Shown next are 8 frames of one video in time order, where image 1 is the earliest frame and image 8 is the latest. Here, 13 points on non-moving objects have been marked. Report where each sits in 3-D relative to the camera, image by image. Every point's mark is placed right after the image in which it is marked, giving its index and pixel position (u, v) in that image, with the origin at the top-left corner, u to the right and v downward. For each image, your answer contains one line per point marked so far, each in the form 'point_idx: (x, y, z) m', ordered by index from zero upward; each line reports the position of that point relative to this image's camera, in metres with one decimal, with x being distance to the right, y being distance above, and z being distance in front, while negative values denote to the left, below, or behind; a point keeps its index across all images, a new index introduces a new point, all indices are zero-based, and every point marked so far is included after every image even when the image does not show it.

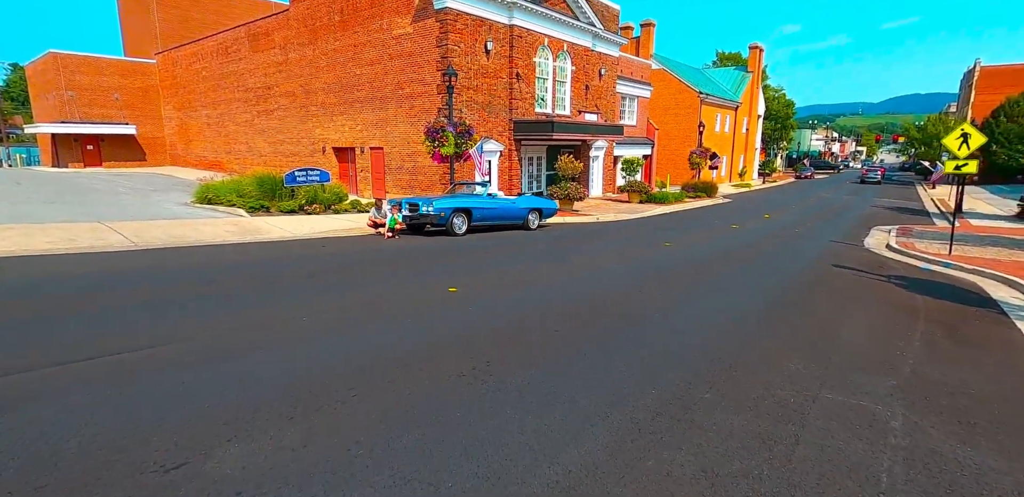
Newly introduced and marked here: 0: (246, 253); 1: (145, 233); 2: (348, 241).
0: (-4.6, -0.1, +9.5) m
1: (-7.4, +0.3, +10.6) m
2: (-3.3, +0.1, +11.1) m
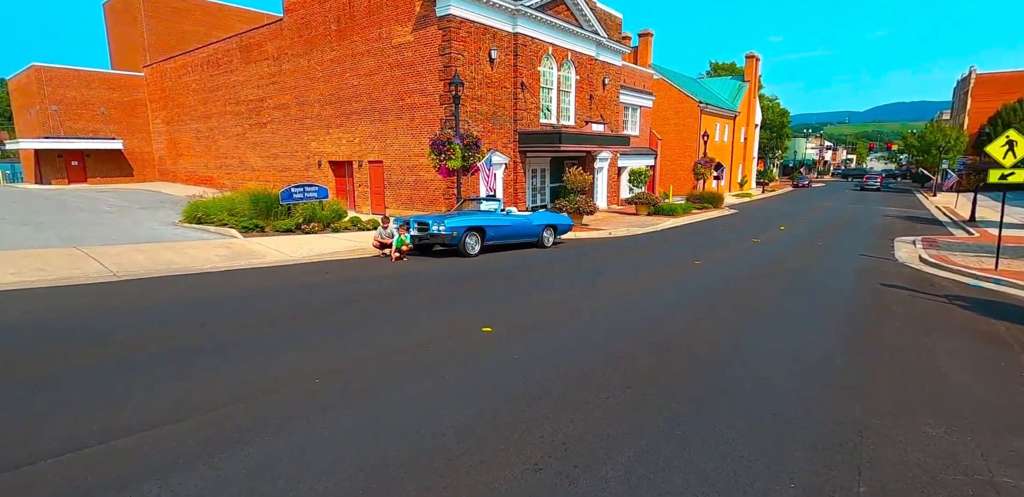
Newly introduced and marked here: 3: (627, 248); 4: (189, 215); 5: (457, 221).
0: (-4.2, -0.5, +8.5) m
1: (-7.0, -0.2, +9.5) m
2: (-2.9, -0.3, +10.1) m
3: (+3.2, 0.0, +14.5) m
4: (-9.3, +1.0, +15.1) m
5: (-1.1, +0.6, +11.3) m
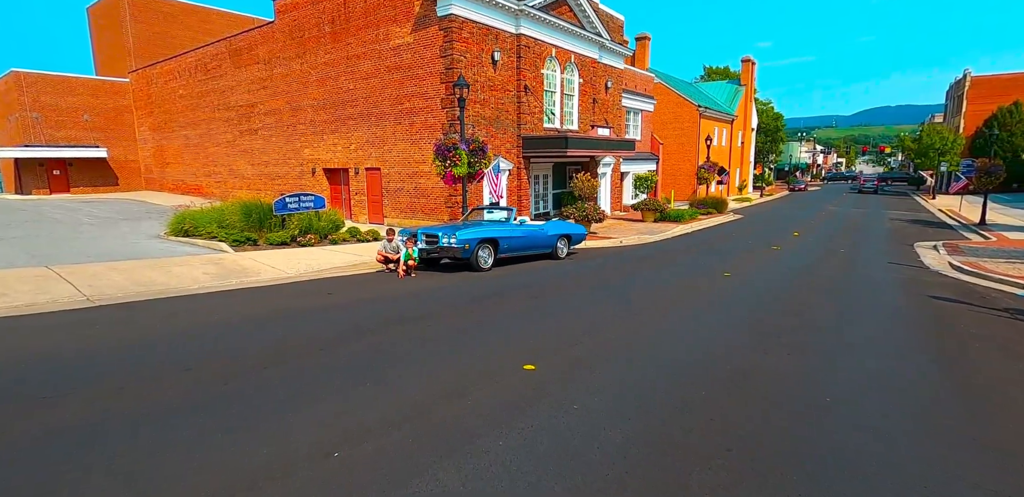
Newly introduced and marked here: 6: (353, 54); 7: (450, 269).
0: (-3.8, -0.8, +7.5) m
1: (-6.6, -0.5, +8.5) m
2: (-2.6, -0.6, +9.1) m
3: (+3.5, -0.3, +13.7) m
4: (-9.0, +0.6, +14.1) m
5: (-0.8, +0.3, +10.4) m
6: (-6.1, +7.4, +20.0) m
7: (-1.3, -0.4, +10.8) m
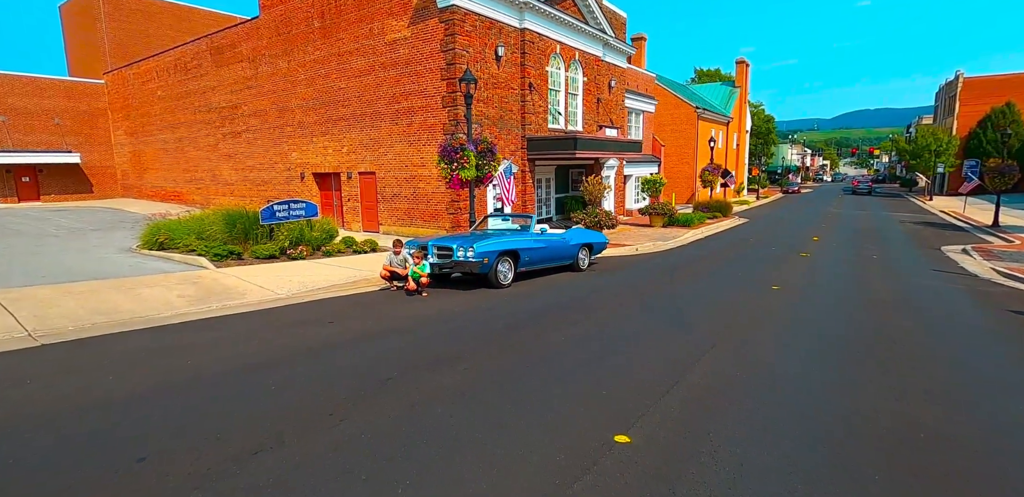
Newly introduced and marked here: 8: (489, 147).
0: (-3.3, -1.0, +6.1) m
1: (-6.1, -0.8, +7.1) m
2: (-2.1, -0.8, +7.8) m
3: (+3.9, -0.5, +12.5) m
4: (-8.7, +0.2, +12.6) m
5: (-0.4, +0.1, +9.1) m
6: (-5.9, +7.0, +18.6) m
7: (-0.8, -0.7, +9.4) m
8: (-0.6, +2.6, +13.6) m
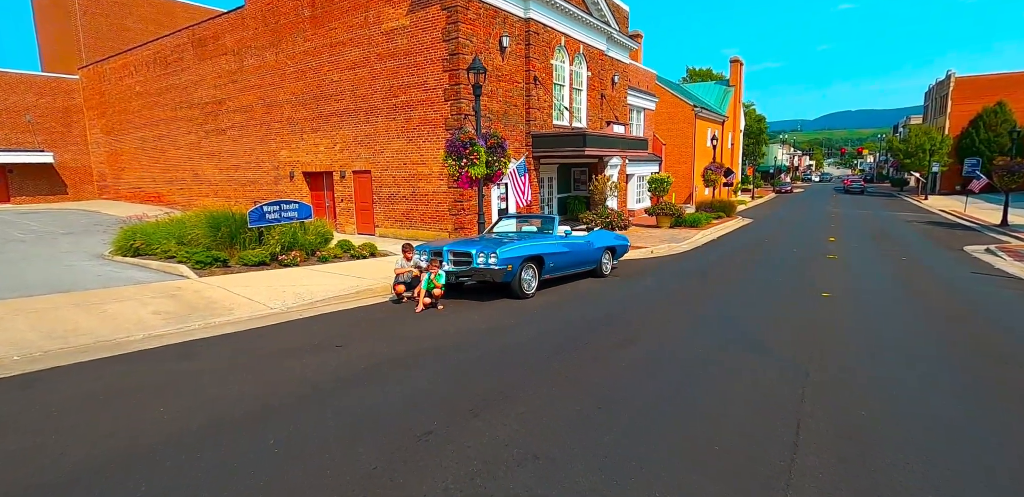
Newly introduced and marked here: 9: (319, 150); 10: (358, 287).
0: (-2.8, -1.1, +5.0) m
1: (-5.7, -0.9, +5.9) m
2: (-1.7, -0.9, +6.7) m
3: (+4.2, -0.6, +11.5) m
4: (-8.4, +0.1, +11.3) m
5: (0.0, 0.0, +8.0) m
6: (-5.8, +6.9, +17.4) m
7: (-0.4, -0.8, +8.3) m
8: (-0.3, +2.5, +12.5) m
9: (-6.8, +3.5, +18.6) m
10: (-2.6, -0.7, +8.8) m
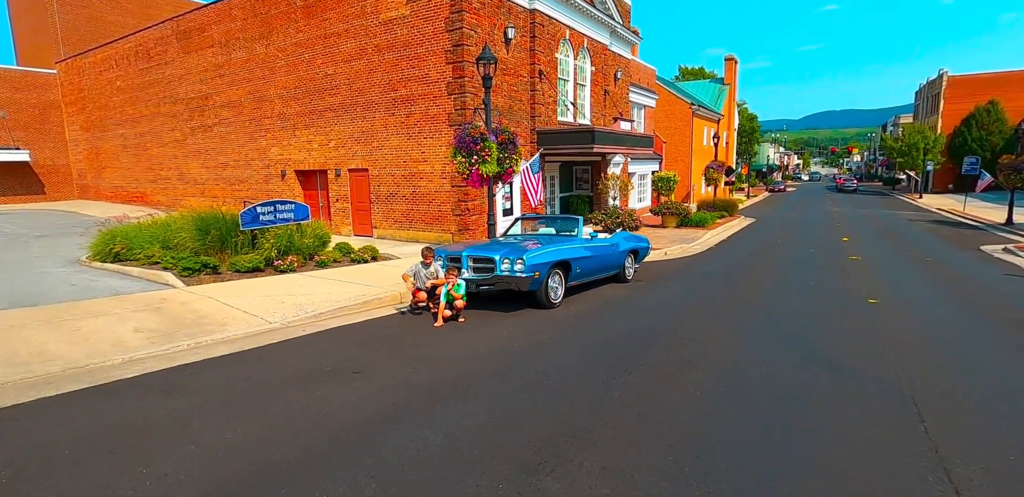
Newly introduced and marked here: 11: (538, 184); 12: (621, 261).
0: (-2.4, -1.2, +4.1) m
1: (-5.3, -1.0, +5.0) m
2: (-1.3, -1.0, +5.8) m
3: (+4.5, -0.6, +10.8) m
4: (-8.1, 0.0, +10.4) m
5: (+0.4, -0.1, +7.2) m
6: (-5.6, +6.8, +16.5) m
7: (-0.1, -0.8, +7.5) m
8: (0.0, +2.5, +11.7) m
9: (-6.7, +3.4, +17.7) m
10: (-2.2, -0.7, +7.9) m
11: (+0.7, +1.5, +12.1) m
12: (+2.0, -0.2, +9.6) m
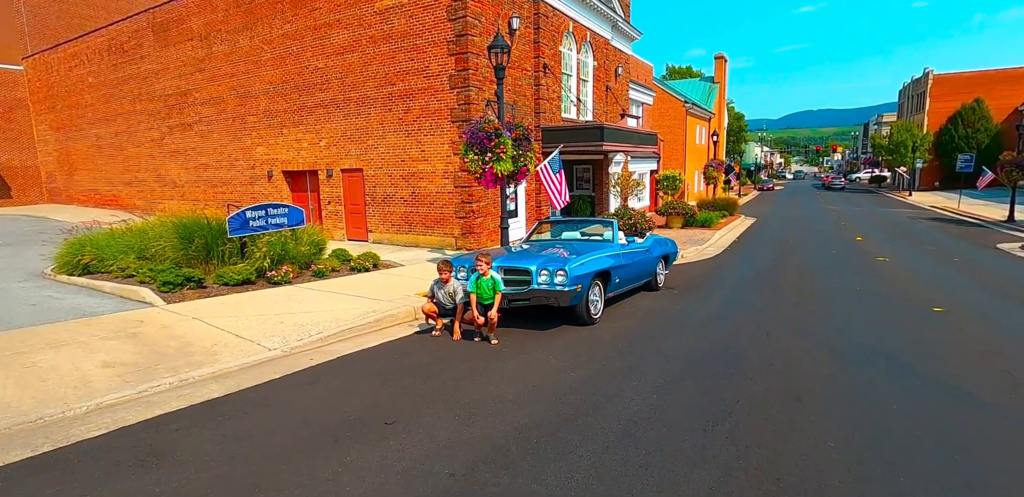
0: (-1.9, -1.3, +3.1) m
1: (-4.8, -1.1, +3.9) m
2: (-0.8, -1.1, +4.9) m
3: (+4.8, -0.7, +10.0) m
4: (-7.8, -0.2, +9.2) m
5: (+0.8, -0.2, +6.3) m
6: (-5.5, +6.6, +15.4) m
7: (+0.3, -0.9, +6.6) m
8: (+0.2, +2.3, +10.8) m
9: (-6.6, +3.2, +16.5) m
10: (-1.8, -0.9, +6.9) m
11: (+1.0, +1.4, +11.2) m
12: (+2.4, -0.3, +8.7) m
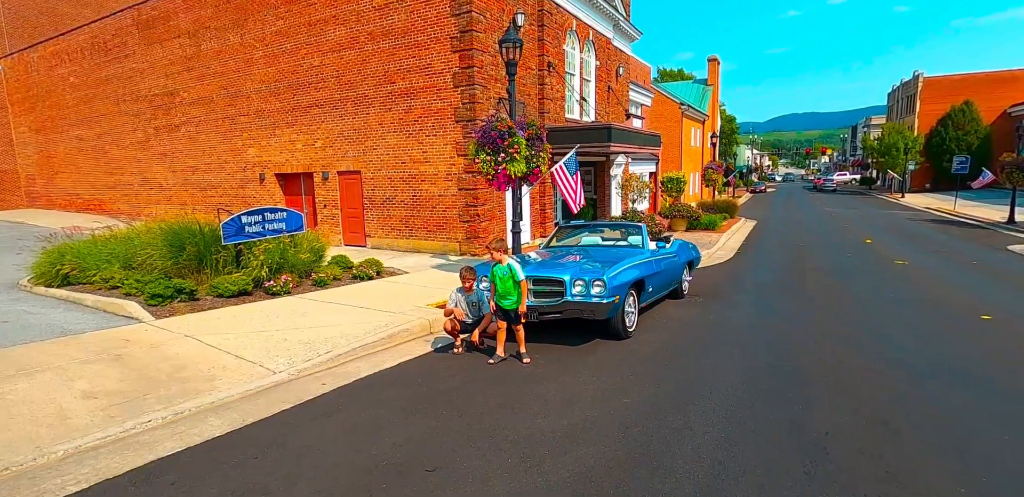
0: (-1.5, -1.4, +2.5) m
1: (-4.4, -1.2, +3.2) m
2: (-0.4, -1.2, +4.3) m
3: (+5.1, -0.8, +9.5) m
4: (-7.5, -0.3, +8.5) m
5: (+1.1, -0.3, +5.7) m
6: (-5.4, +6.4, +14.7) m
7: (+0.7, -1.0, +6.0) m
8: (+0.5, +2.2, +10.2) m
9: (-6.5, +3.0, +15.8) m
10: (-1.5, -1.0, +6.3) m
11: (+1.2, +1.3, +10.6) m
12: (+2.6, -0.4, +8.2) m
